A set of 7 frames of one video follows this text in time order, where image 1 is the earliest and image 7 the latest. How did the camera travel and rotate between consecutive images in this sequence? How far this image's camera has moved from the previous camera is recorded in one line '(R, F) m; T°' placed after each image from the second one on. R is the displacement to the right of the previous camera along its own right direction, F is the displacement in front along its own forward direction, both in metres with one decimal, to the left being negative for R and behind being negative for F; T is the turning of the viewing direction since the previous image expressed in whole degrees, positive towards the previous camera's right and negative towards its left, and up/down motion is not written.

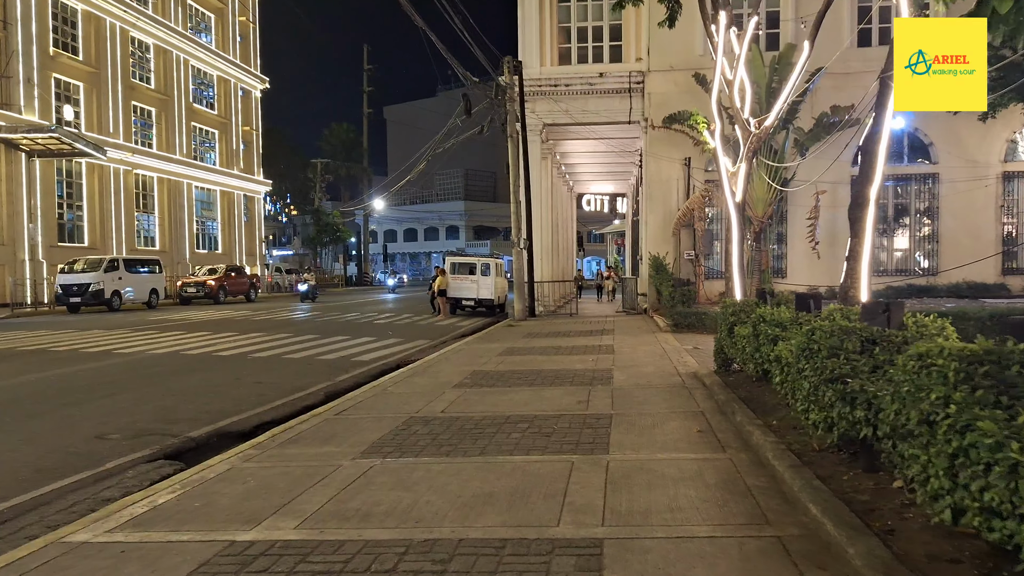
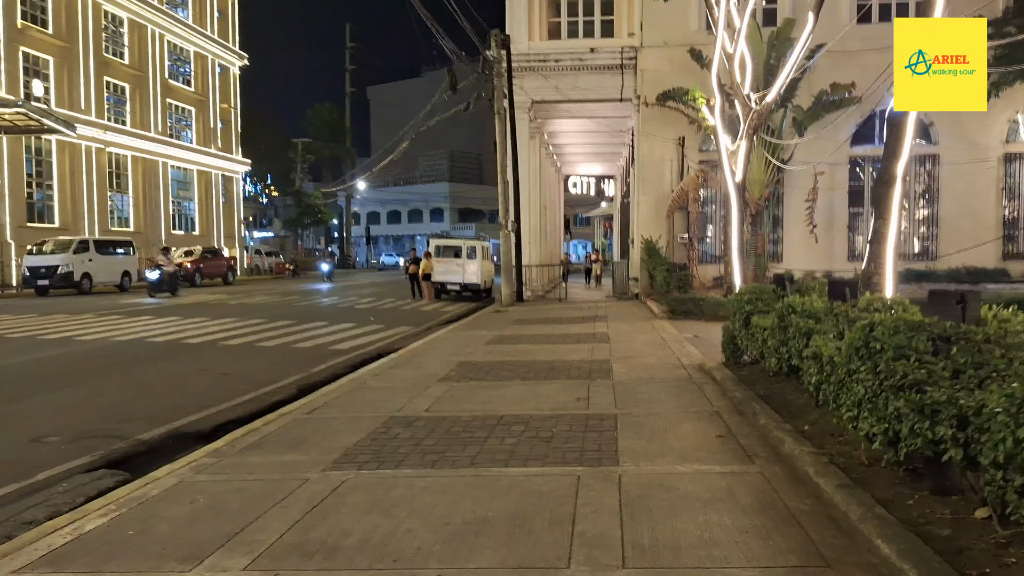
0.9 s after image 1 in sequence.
(-0.1, +0.8) m; +1°
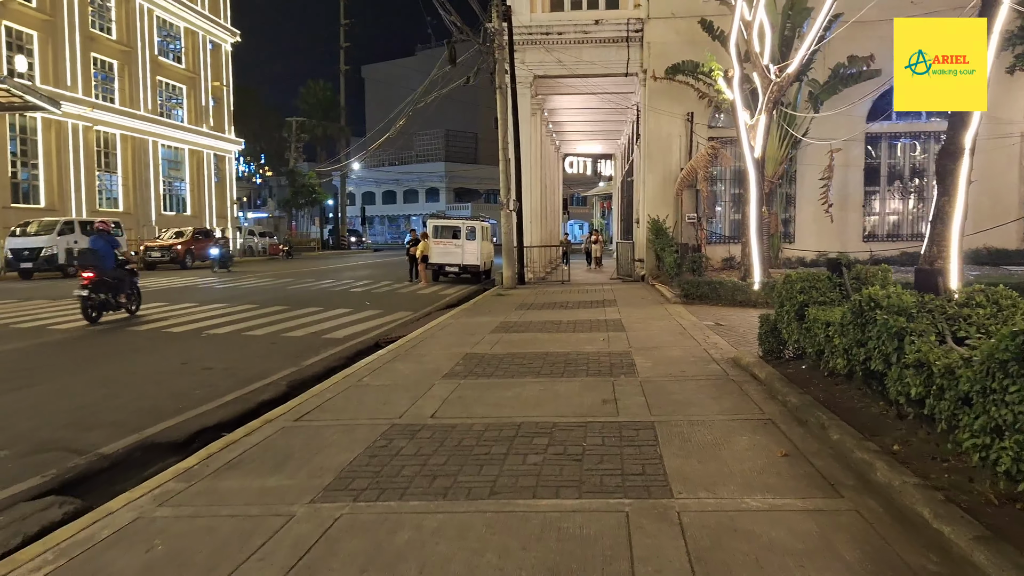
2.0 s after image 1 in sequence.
(-0.2, +0.9) m; 0°
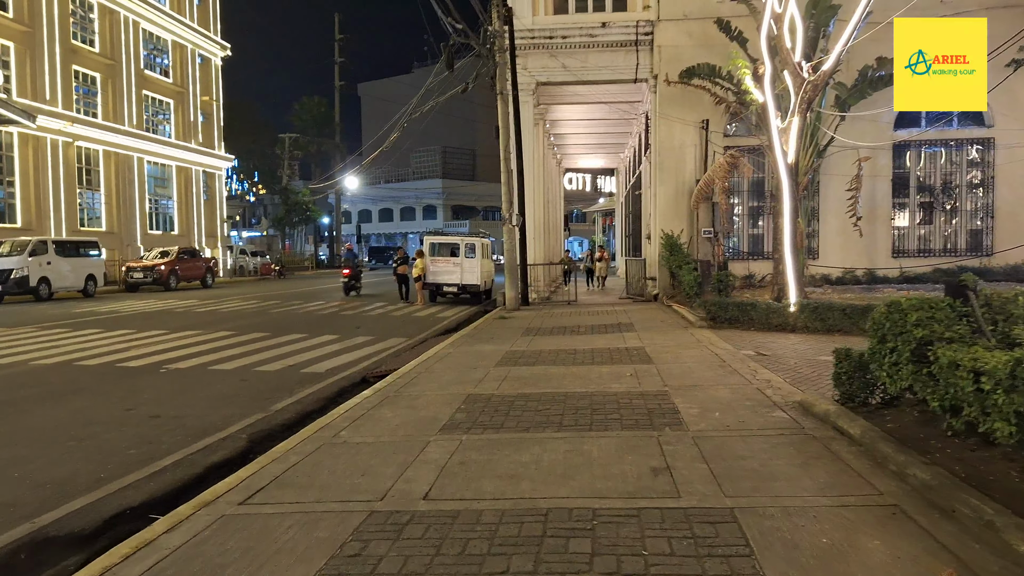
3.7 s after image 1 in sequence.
(-0.1, +1.5) m; 0°
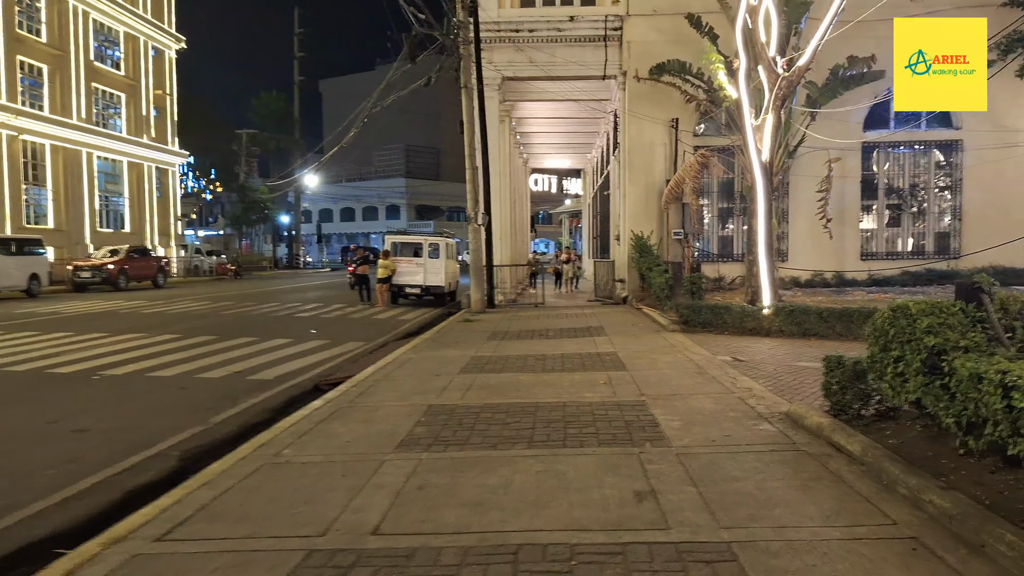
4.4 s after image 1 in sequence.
(0.0, +0.6) m; +2°
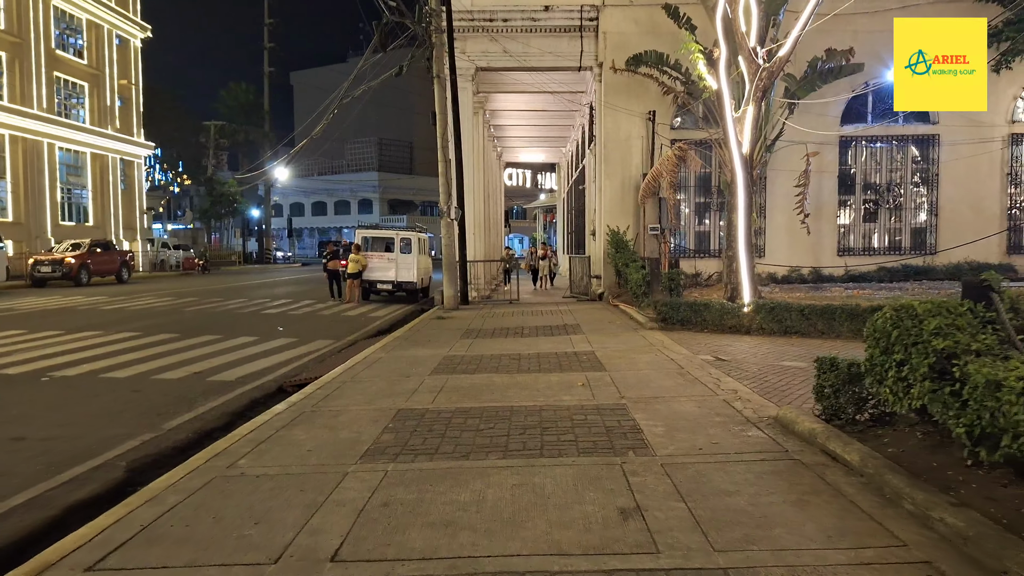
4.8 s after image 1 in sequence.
(0.0, +0.4) m; +2°
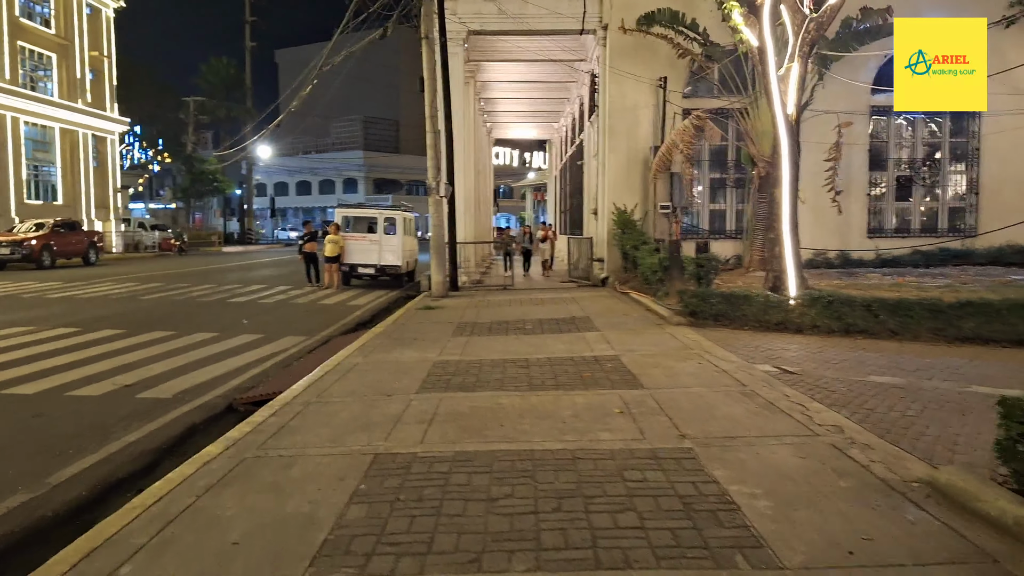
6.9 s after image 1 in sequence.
(-0.2, +1.9) m; +1°
